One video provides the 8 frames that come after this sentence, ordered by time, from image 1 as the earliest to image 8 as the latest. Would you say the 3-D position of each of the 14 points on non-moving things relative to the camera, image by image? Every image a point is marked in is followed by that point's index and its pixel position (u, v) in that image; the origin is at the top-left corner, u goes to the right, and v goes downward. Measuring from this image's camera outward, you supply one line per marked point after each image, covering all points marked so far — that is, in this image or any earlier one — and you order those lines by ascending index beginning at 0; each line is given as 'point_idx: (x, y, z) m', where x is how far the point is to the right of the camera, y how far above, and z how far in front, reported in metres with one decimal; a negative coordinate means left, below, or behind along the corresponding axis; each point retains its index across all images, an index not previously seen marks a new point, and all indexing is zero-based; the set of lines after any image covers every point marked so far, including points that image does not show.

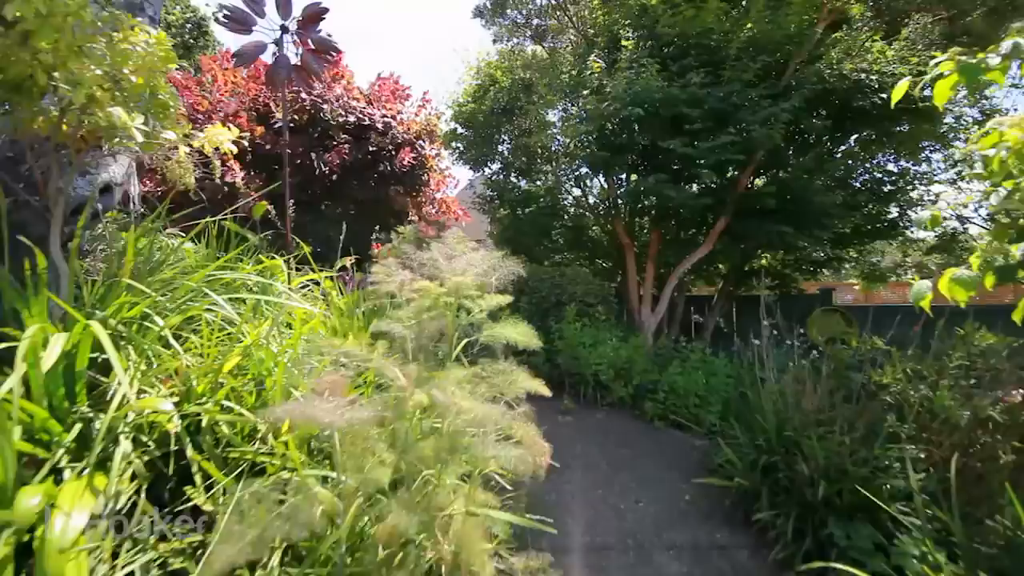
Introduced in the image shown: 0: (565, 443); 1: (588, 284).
0: (+0.6, -1.8, +4.6) m
1: (+1.3, +0.1, +6.5) m
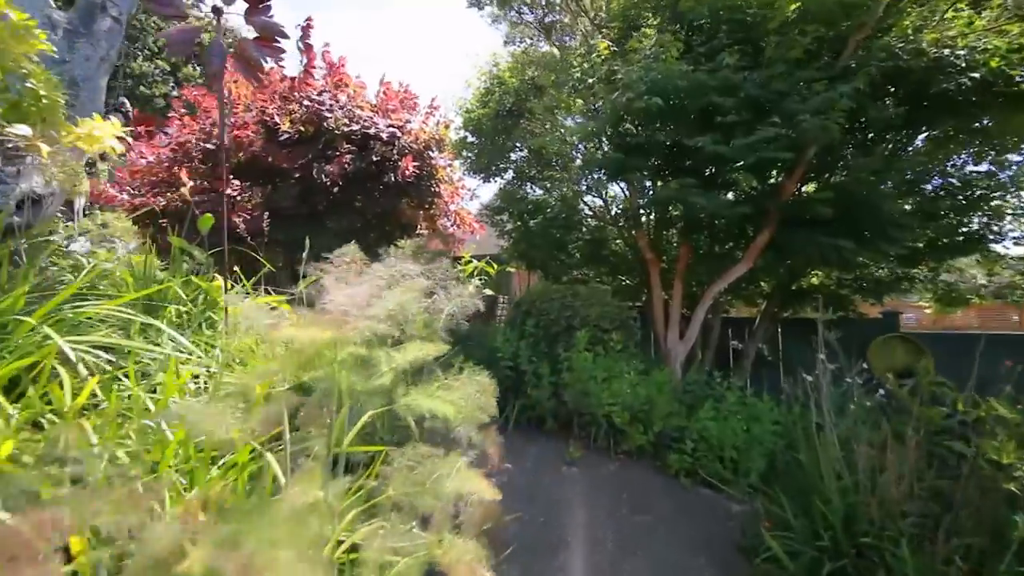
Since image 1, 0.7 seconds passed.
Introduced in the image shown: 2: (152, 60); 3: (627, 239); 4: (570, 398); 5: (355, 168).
0: (+0.5, -2.1, +3.7) m
1: (+1.4, -0.2, +5.7) m
2: (-14.2, +9.0, +16.2) m
3: (+1.9, +0.8, +6.7) m
4: (+0.7, -1.3, +4.8) m
5: (-3.0, +2.3, +7.7) m
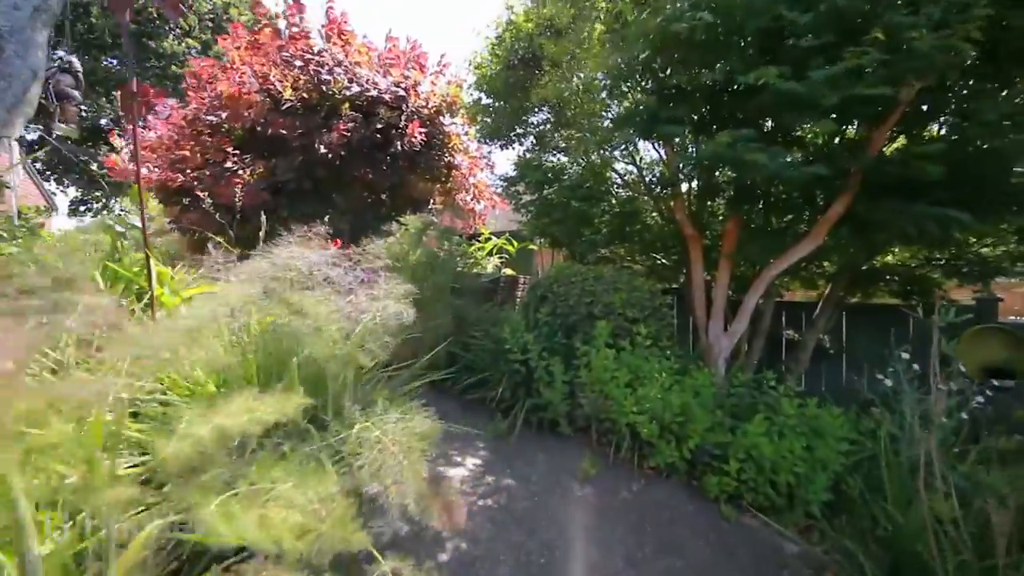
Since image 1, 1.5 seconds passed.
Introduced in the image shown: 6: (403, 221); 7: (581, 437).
0: (+0.5, -1.9, +3.1) m
1: (+1.5, 0.0, +4.8) m
2: (-13.1, +9.9, +16.1) m
3: (+2.1, +1.1, +5.7) m
4: (+0.8, -1.2, +4.1) m
5: (-2.7, +2.6, +7.0) m
6: (-1.7, +1.0, +6.3) m
7: (+0.7, -1.5, +4.1) m
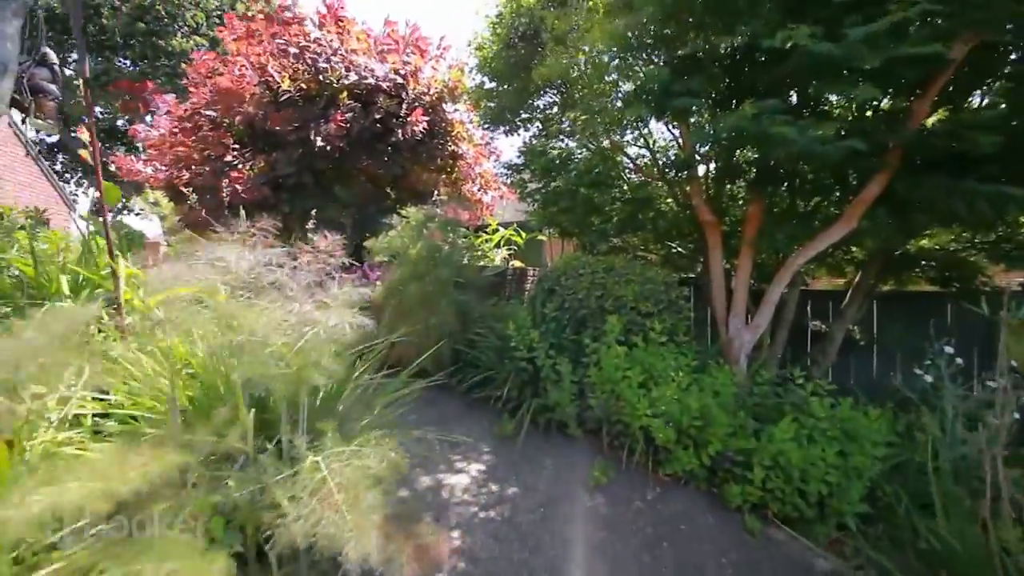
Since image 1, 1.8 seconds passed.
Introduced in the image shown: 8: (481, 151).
0: (+0.5, -1.9, +2.8) m
1: (+1.5, +0.1, +4.5) m
2: (-12.8, +10.0, +16.0) m
3: (+2.2, +1.2, +5.3) m
4: (+0.8, -1.1, +3.8) m
5: (-2.6, +2.7, +6.8) m
6: (-1.6, +1.1, +6.0) m
7: (+0.8, -1.5, +3.9) m
8: (-0.6, +2.6, +7.6) m
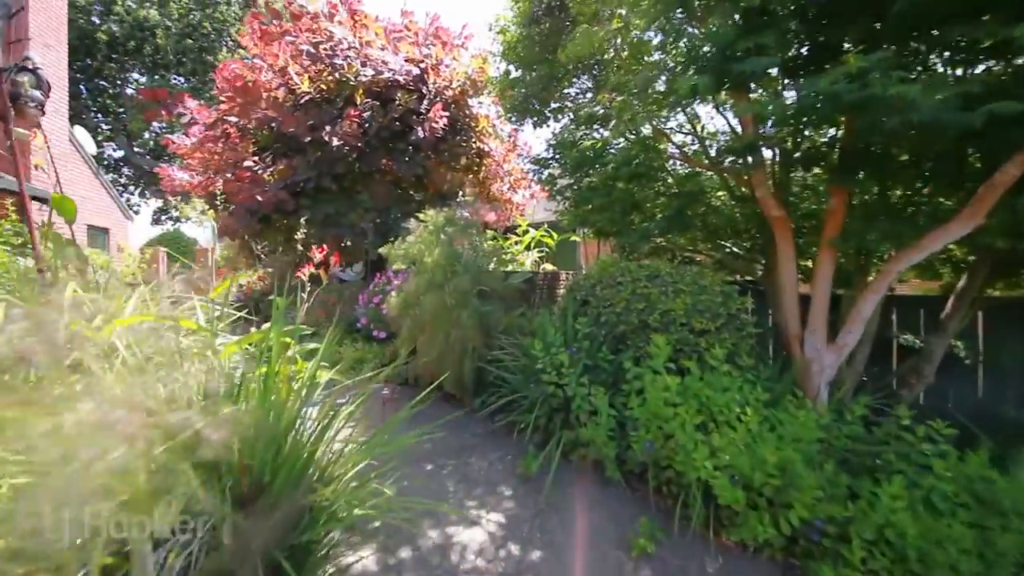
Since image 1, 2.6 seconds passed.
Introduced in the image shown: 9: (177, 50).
0: (+0.6, -2.0, +2.2) m
1: (+1.8, 0.0, +3.8) m
2: (-11.6, +9.8, +16.5) m
3: (+2.5, +1.1, +4.5) m
4: (+1.0, -1.2, +3.1) m
5: (-2.2, +2.6, +6.4) m
6: (-1.3, +1.0, +5.6) m
7: (+1.0, -1.6, +3.2) m
8: (-0.1, +2.5, +7.0) m
9: (-16.4, +11.7, +19.9) m
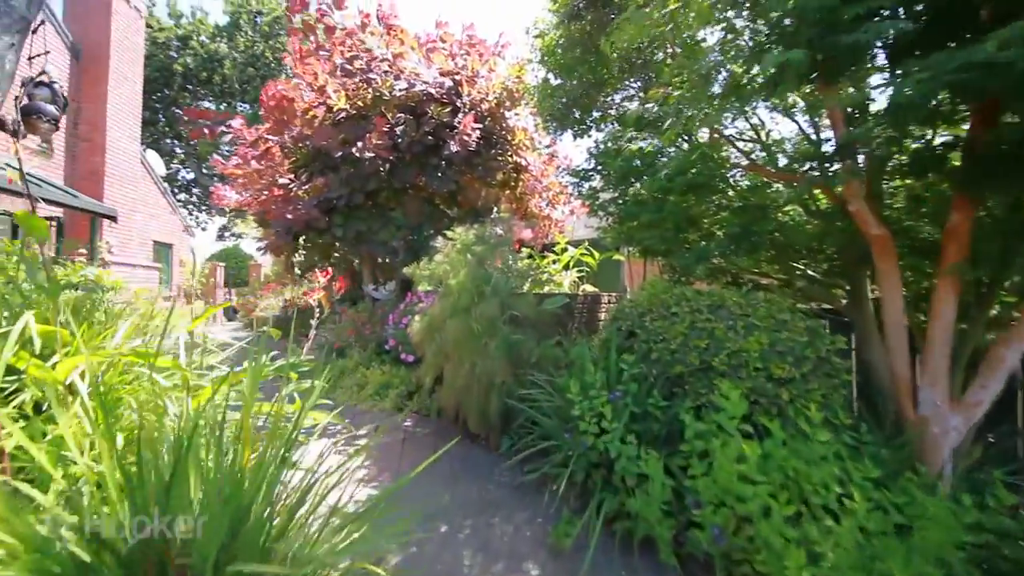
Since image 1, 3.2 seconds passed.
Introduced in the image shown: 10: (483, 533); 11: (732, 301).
0: (+0.7, -2.2, +1.5) m
1: (+2.0, -0.3, +3.0) m
2: (-9.8, +9.2, +17.4) m
3: (+2.8, +0.8, +3.8) m
4: (+1.2, -1.4, +2.4) m
5: (-1.6, +2.2, +6.2) m
6: (-0.8, +0.7, +5.2) m
7: (+1.1, -1.8, +2.5) m
8: (+0.5, +2.1, +6.6) m
9: (-14.3, +11.0, +21.3) m
10: (-0.2, -1.8, +3.0) m
11: (+1.8, -0.1, +3.2) m
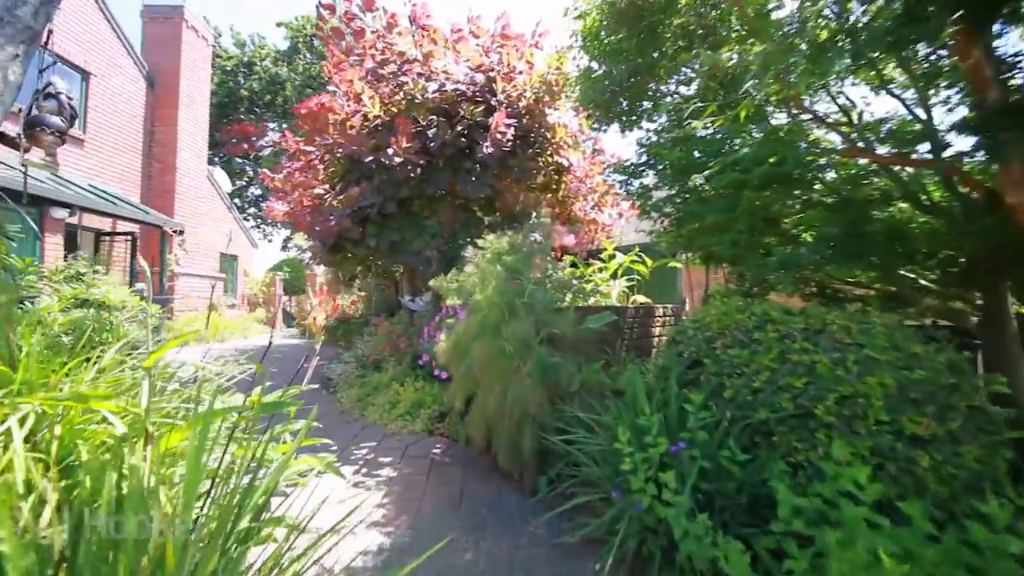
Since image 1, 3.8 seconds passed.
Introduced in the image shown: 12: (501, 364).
0: (+0.7, -2.3, +0.9) m
1: (+2.2, -0.4, +2.2) m
2: (-7.9, +8.8, +18.0) m
3: (+3.1, +0.7, +2.9) m
4: (+1.3, -1.5, +1.7) m
5: (-1.0, +2.1, +5.8) m
6: (-0.4, +0.5, +4.7) m
7: (+1.3, -1.9, +1.8) m
8: (+1.1, +1.9, +6.0) m
9: (-11.9, +10.6, +22.5) m
10: (0.0, -1.9, +2.4) m
11: (+2.0, -0.2, +2.5) m
12: (-0.1, -0.7, +3.7) m
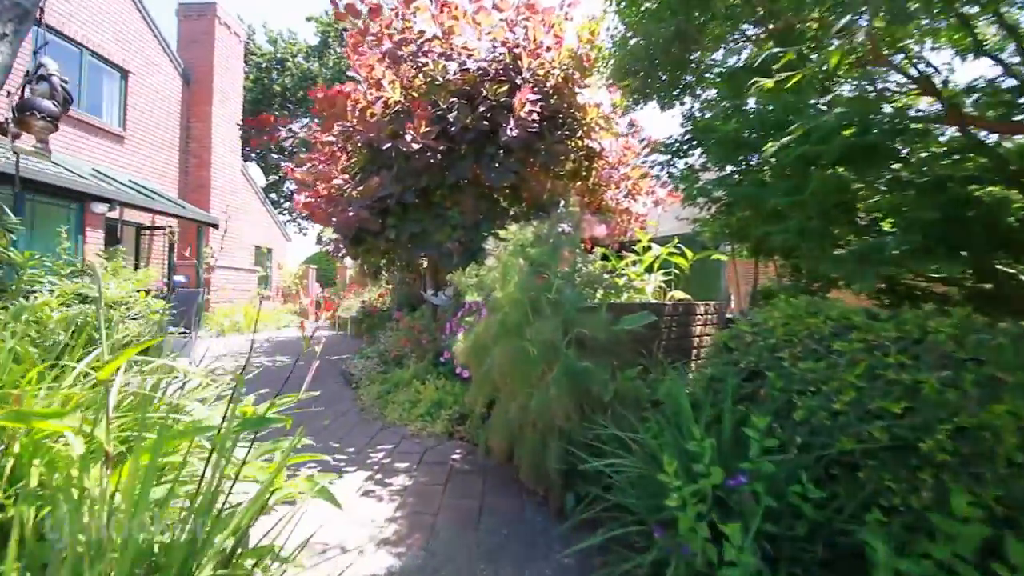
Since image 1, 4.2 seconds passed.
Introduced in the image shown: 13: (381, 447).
0: (+0.7, -2.3, +0.5) m
1: (+2.3, -0.4, +1.7) m
2: (-6.7, +9.1, +18.0) m
3: (+3.2, +0.7, +2.2) m
4: (+1.3, -1.6, +1.2) m
5: (-0.7, +2.1, +5.4) m
6: (-0.1, +0.5, +4.3) m
7: (+1.3, -1.9, +1.3) m
8: (+1.5, +2.0, +5.4) m
9: (-10.4, +11.0, +22.7) m
10: (+0.1, -1.9, +2.1) m
11: (+2.1, -0.2, +1.9) m
12: (+0.1, -0.7, +3.3) m
13: (-1.5, -1.8, +4.6) m
